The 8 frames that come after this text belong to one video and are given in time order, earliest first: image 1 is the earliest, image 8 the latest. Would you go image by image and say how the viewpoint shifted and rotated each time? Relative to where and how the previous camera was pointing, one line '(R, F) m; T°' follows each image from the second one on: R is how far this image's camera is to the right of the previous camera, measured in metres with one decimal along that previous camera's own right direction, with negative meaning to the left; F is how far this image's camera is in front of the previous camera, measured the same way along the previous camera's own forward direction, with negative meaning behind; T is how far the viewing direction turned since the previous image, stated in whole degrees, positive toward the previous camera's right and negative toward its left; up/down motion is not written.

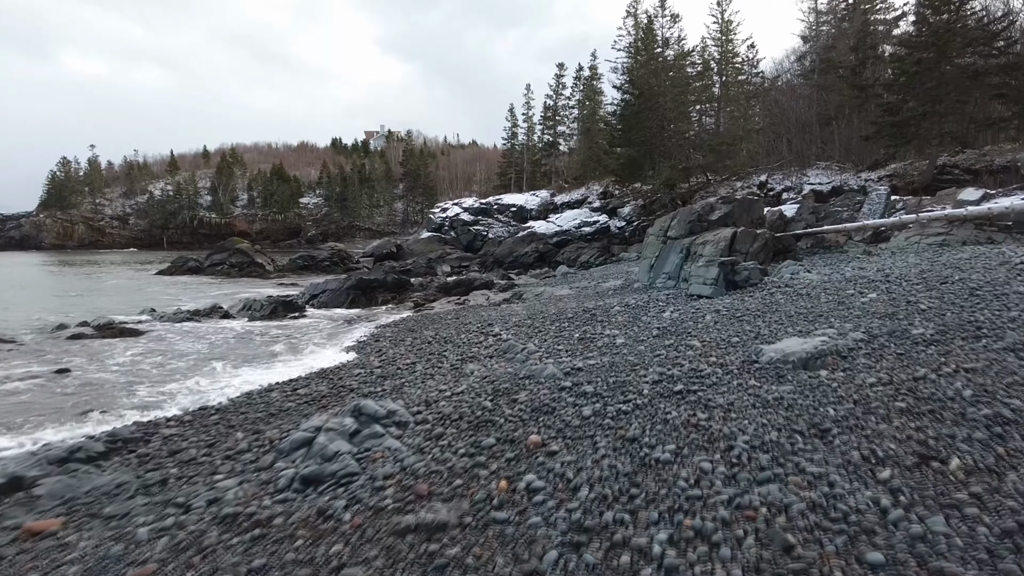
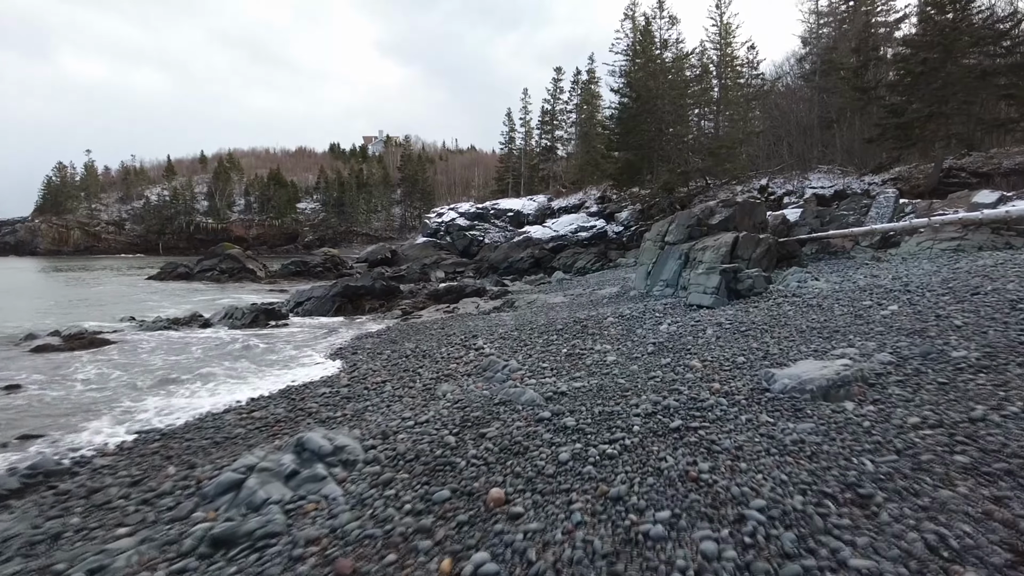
(+0.2, +0.8) m; 0°
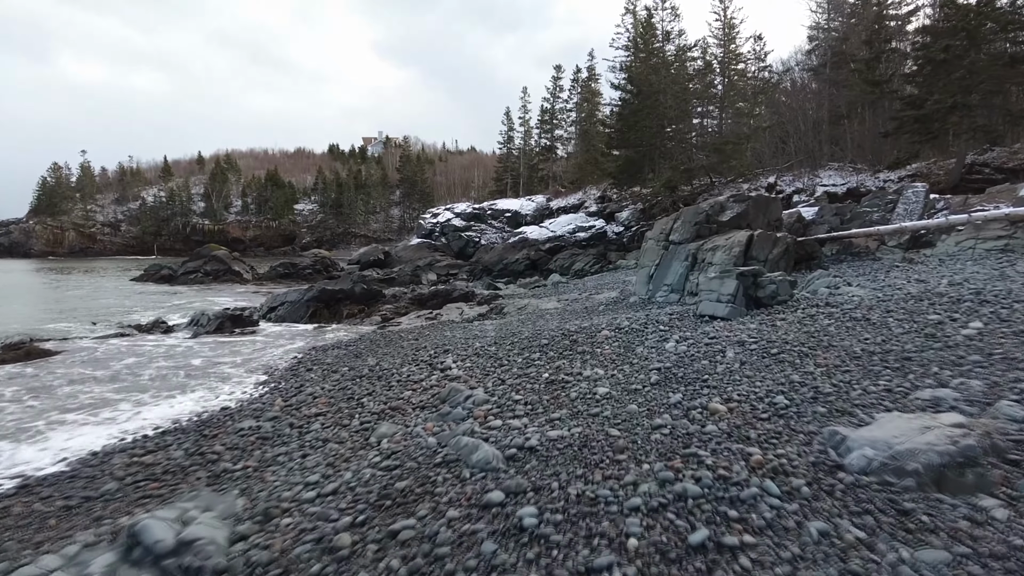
(+0.3, +1.6) m; 0°
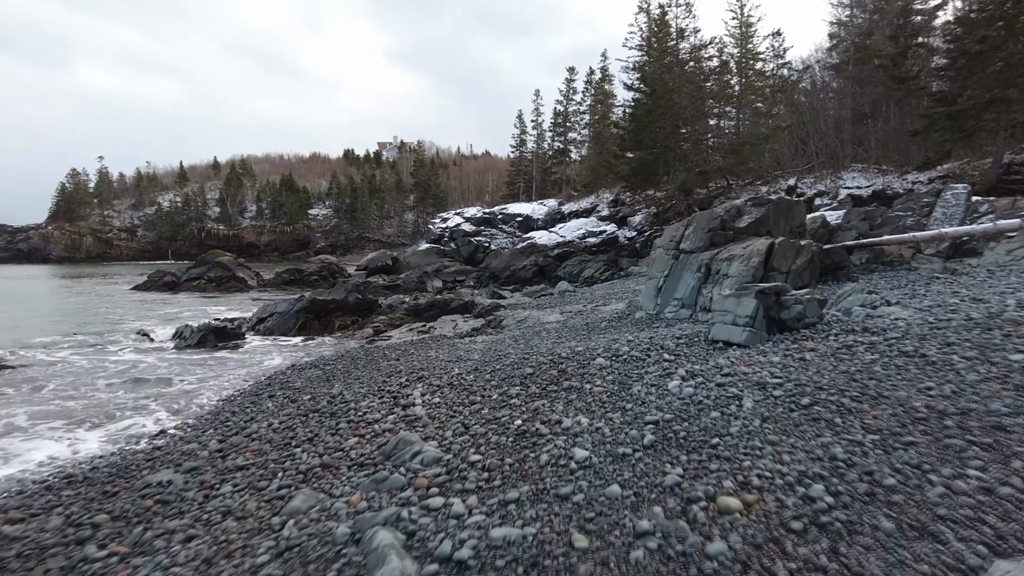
(+0.4, +1.2) m; -1°
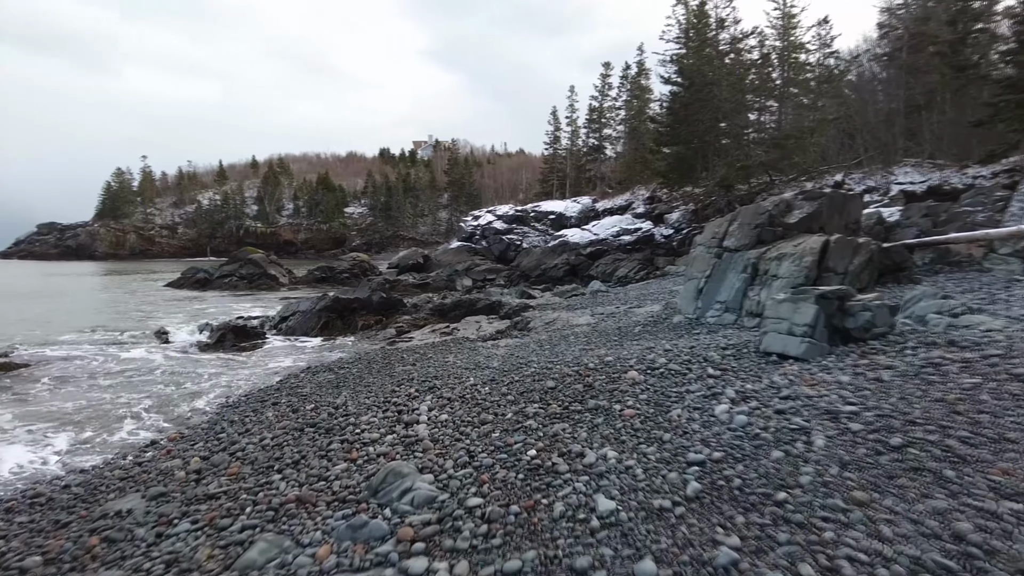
(+0.1, +0.8) m; -3°
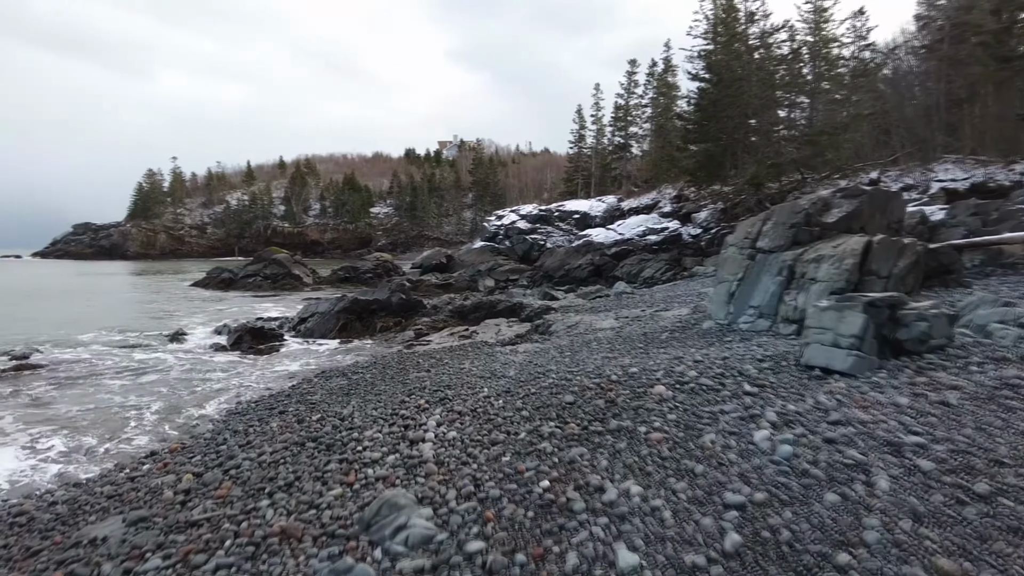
(+0.1, +0.5) m; -2°
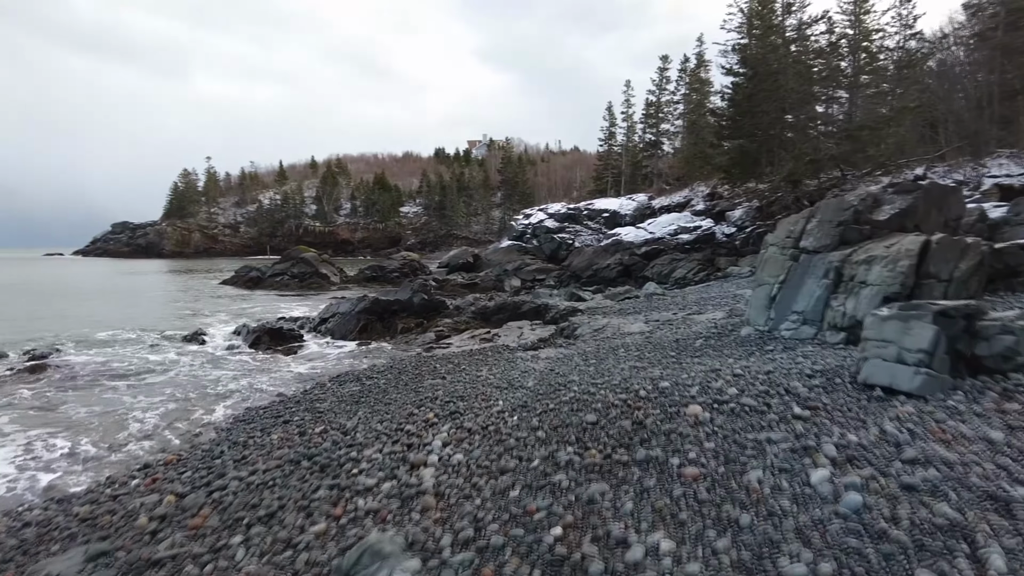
(+0.1, +0.6) m; -3°
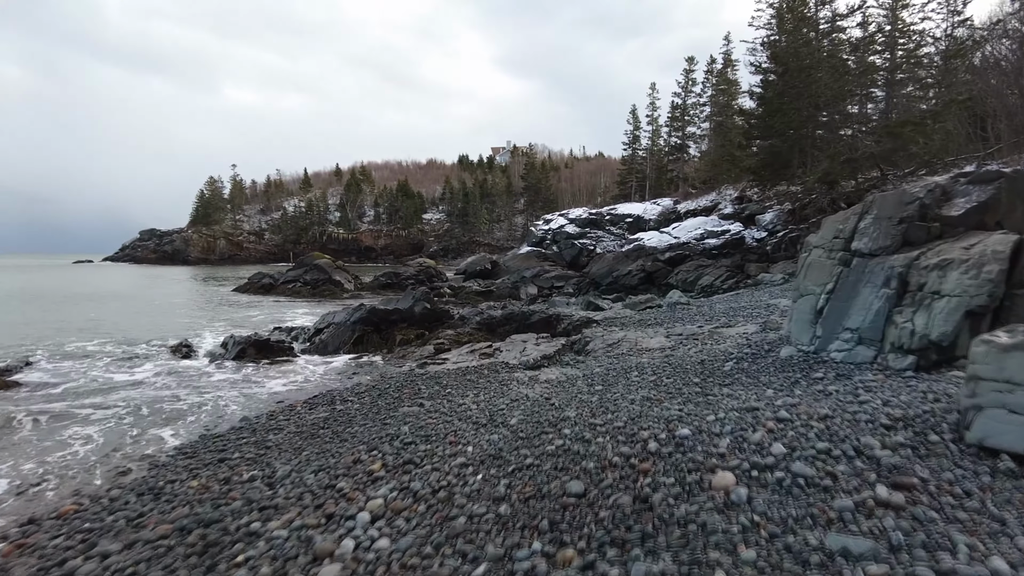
(+0.4, +1.4) m; -2°
